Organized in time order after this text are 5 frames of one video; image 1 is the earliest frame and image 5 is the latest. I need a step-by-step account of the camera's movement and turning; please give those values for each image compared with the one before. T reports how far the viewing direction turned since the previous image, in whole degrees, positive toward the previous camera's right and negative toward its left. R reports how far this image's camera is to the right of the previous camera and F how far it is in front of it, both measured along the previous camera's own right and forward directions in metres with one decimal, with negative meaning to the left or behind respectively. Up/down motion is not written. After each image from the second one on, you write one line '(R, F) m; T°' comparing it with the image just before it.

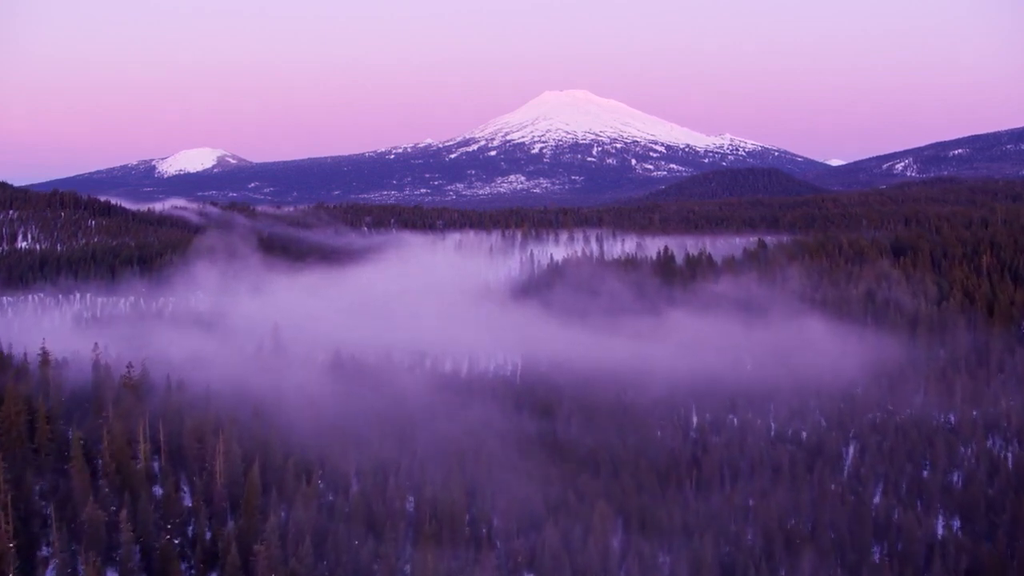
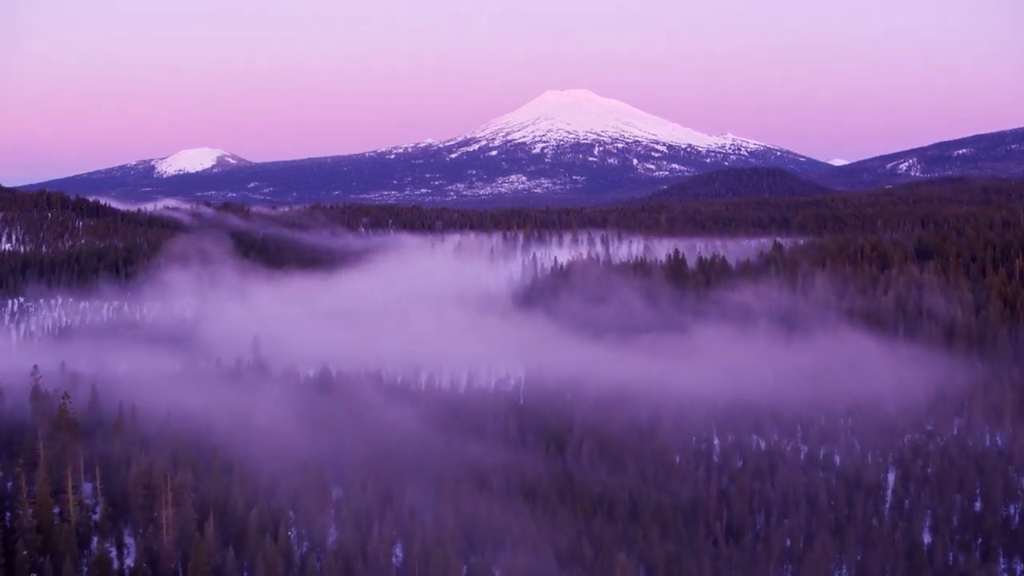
(-0.1, +2.5) m; 0°
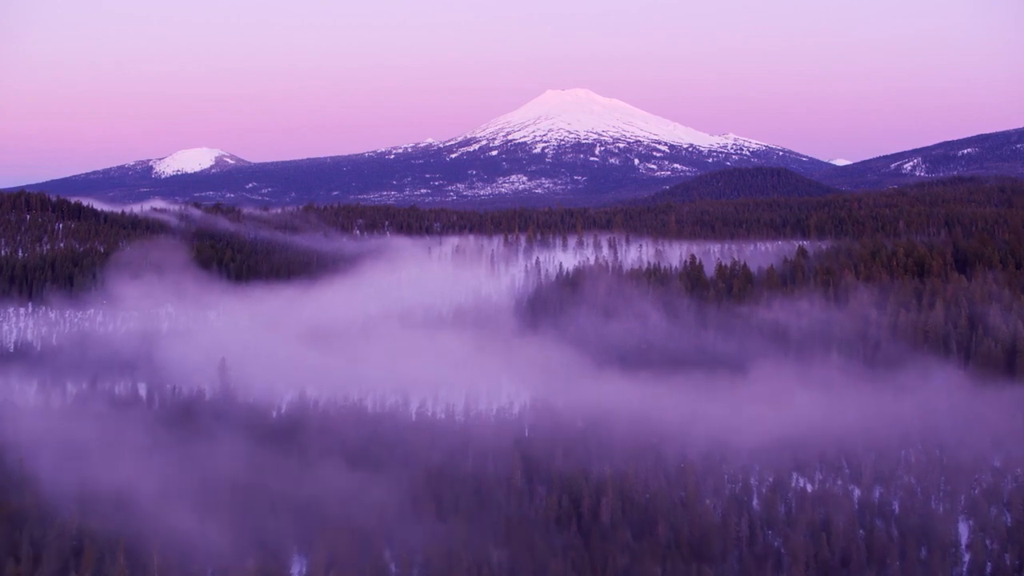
(-0.1, +3.5) m; 0°
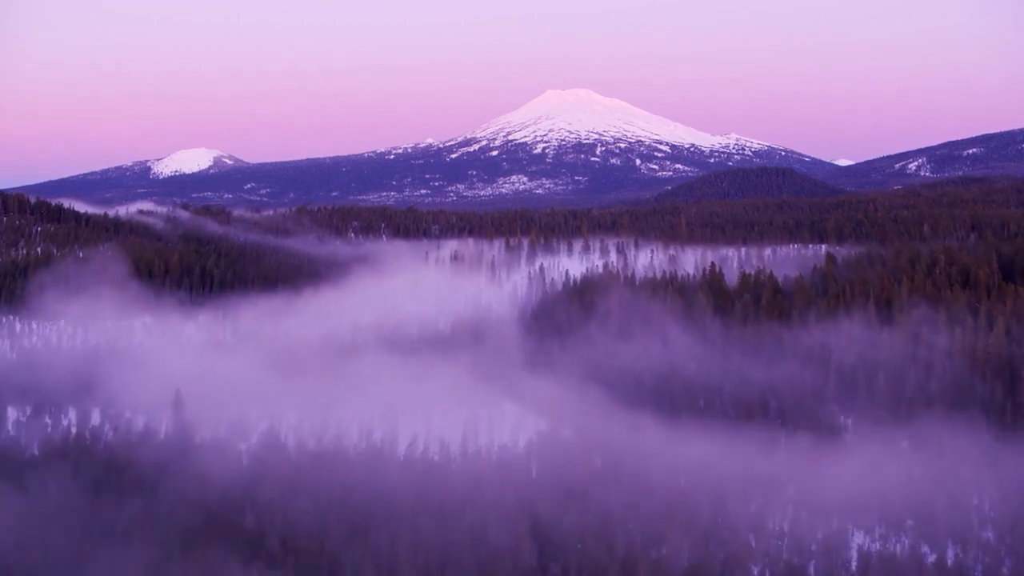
(-0.1, +3.5) m; 0°
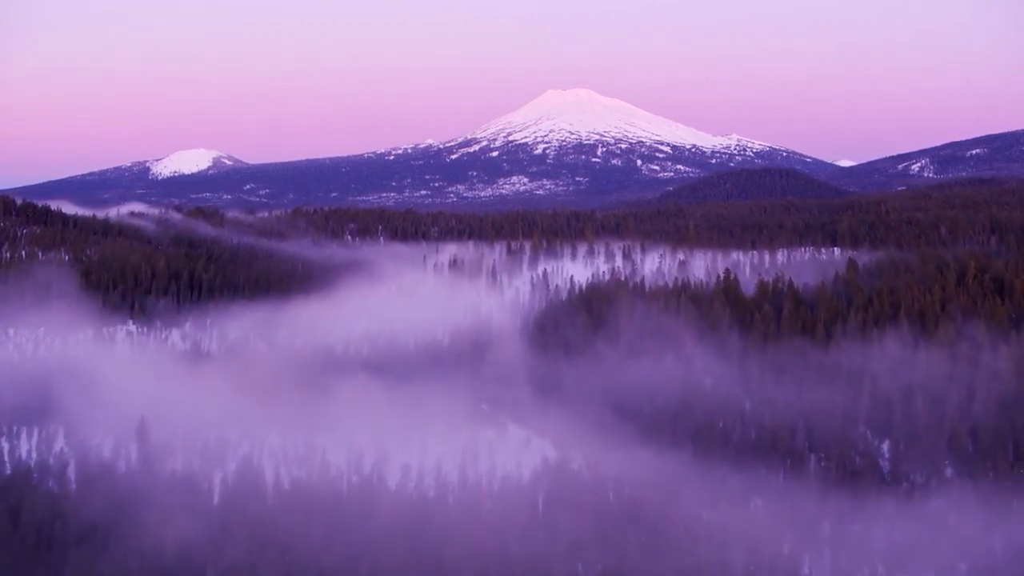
(-0.1, +2.2) m; 0°
